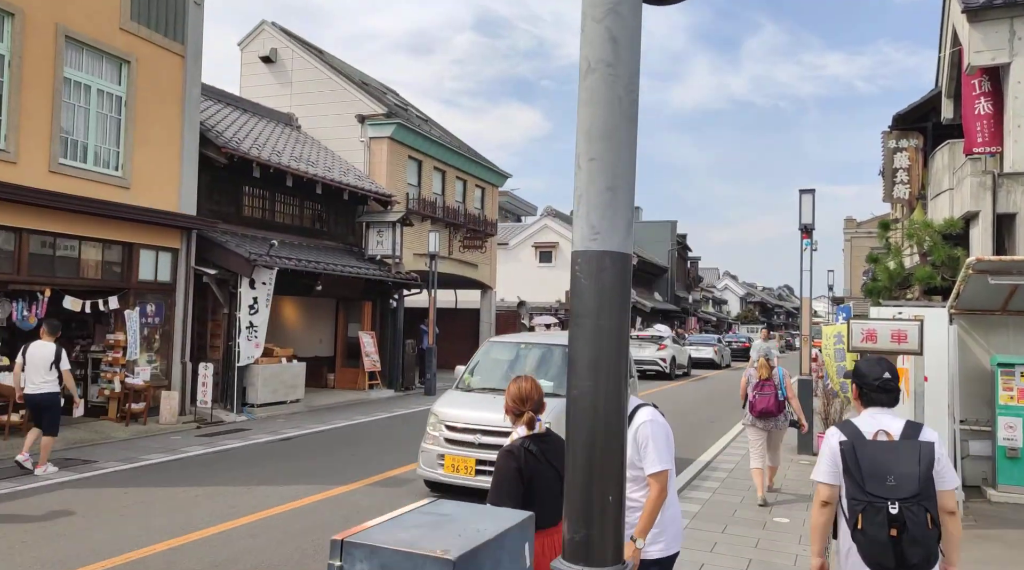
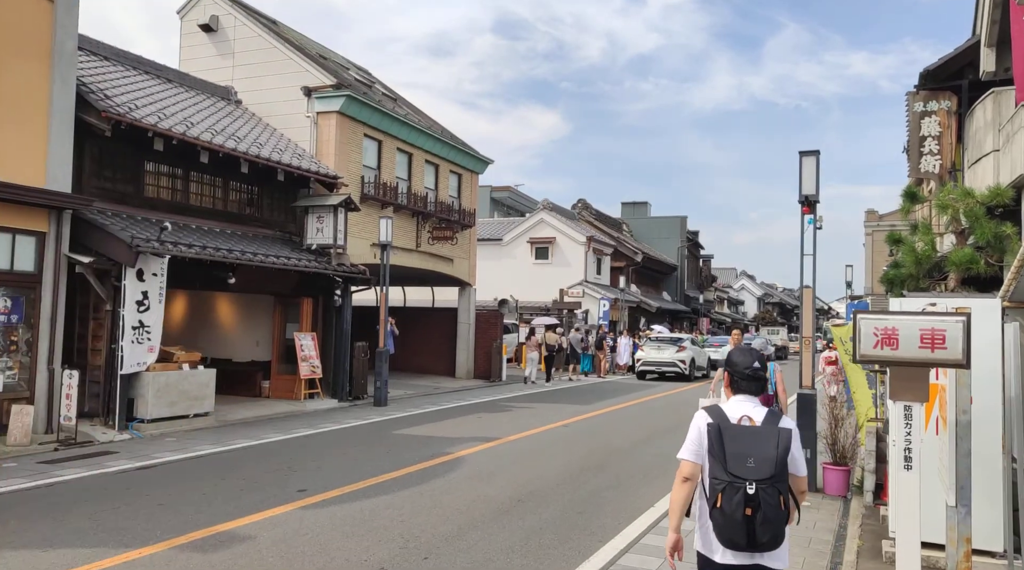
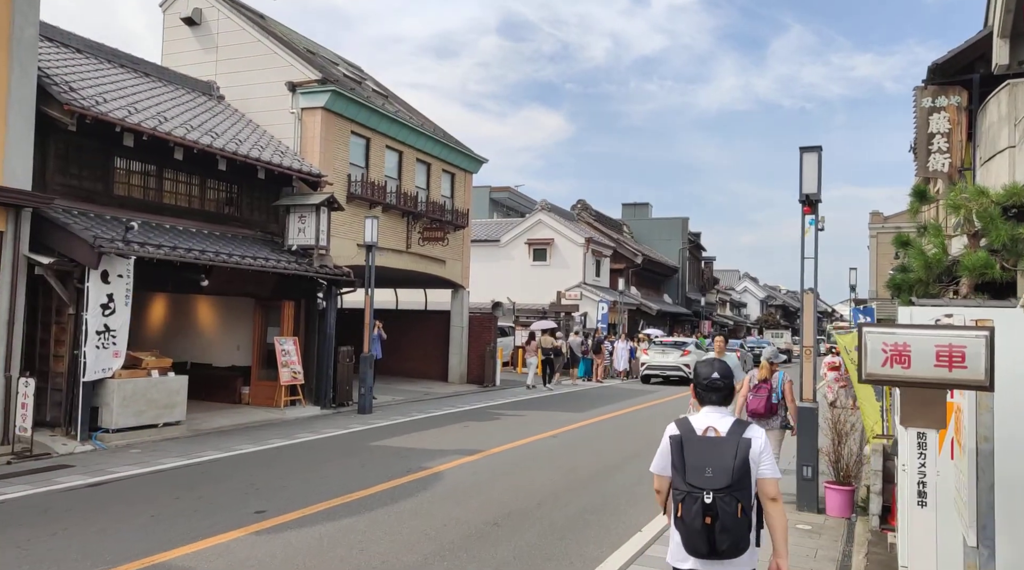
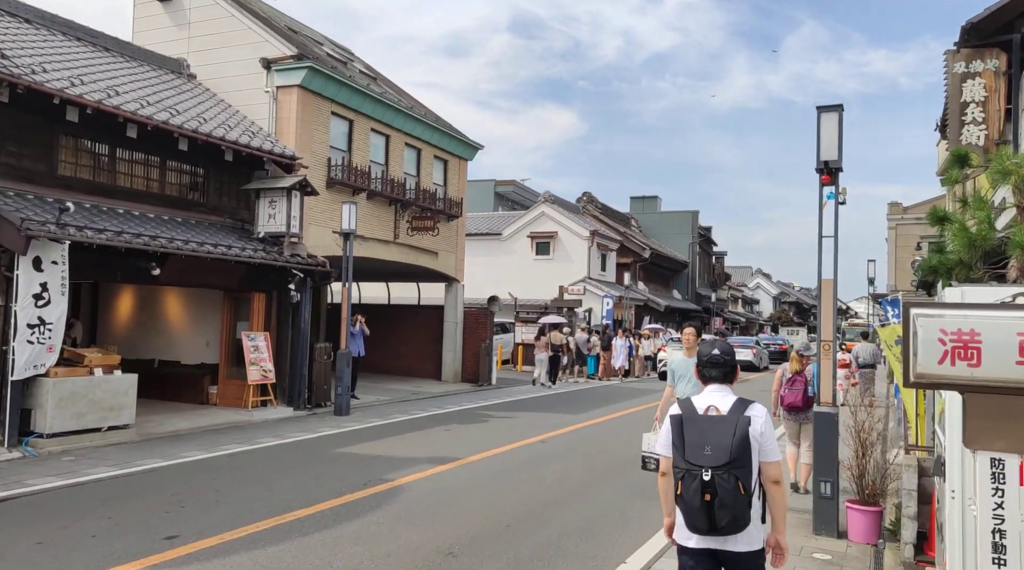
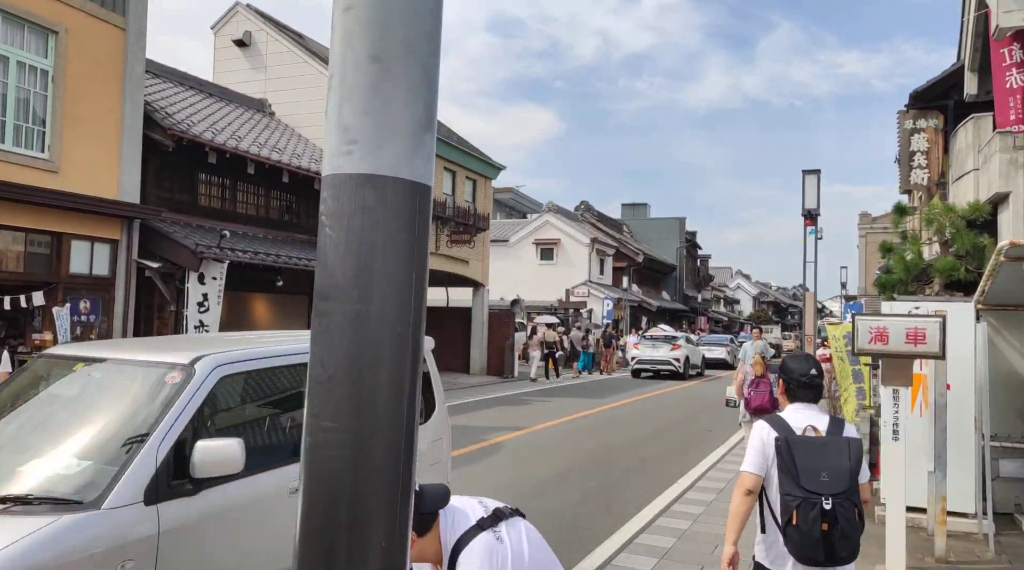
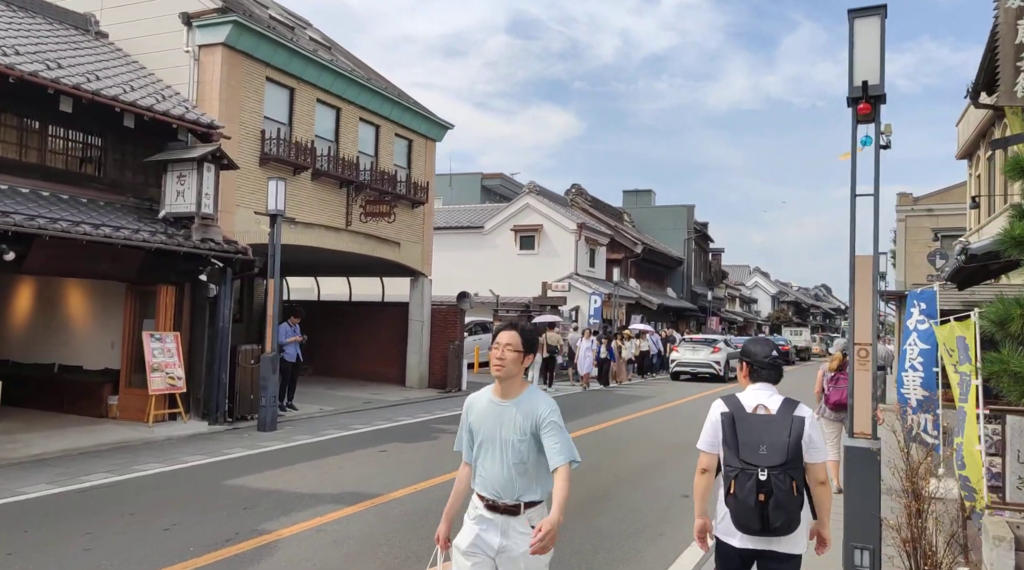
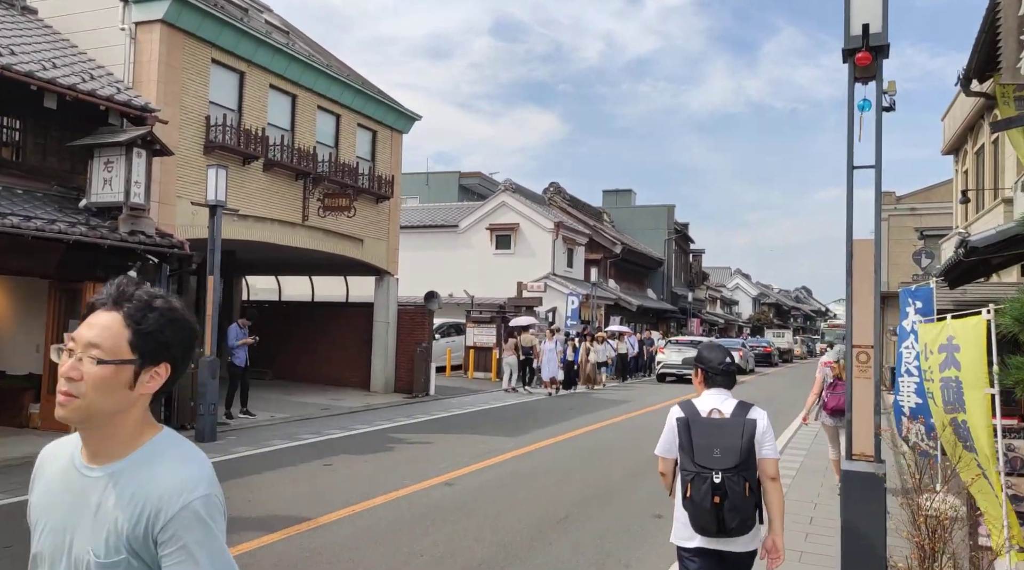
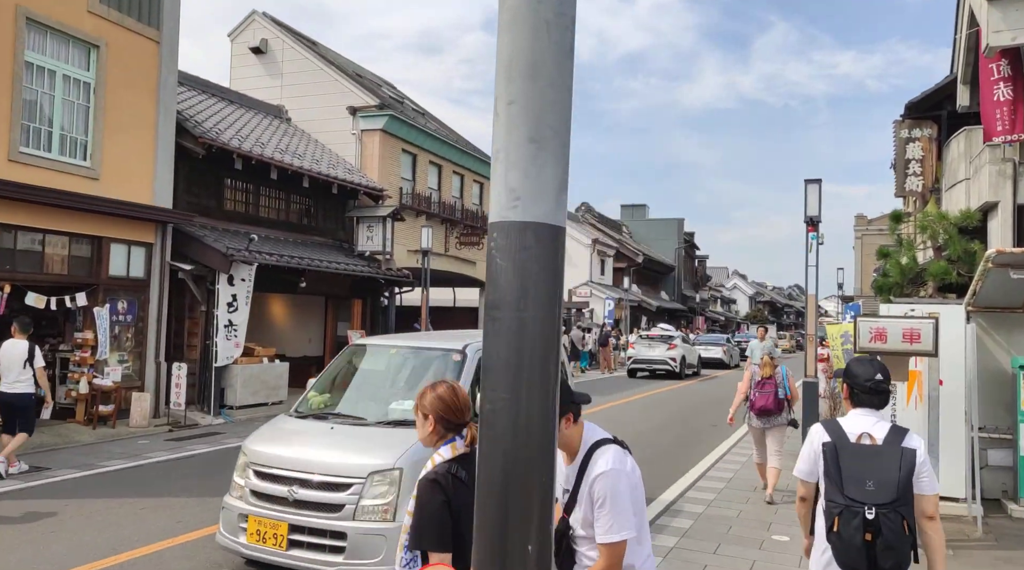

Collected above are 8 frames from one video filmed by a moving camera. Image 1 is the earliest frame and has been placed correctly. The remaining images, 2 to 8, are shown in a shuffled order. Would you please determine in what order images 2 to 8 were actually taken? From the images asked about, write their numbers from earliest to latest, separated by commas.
8, 5, 2, 3, 4, 6, 7
